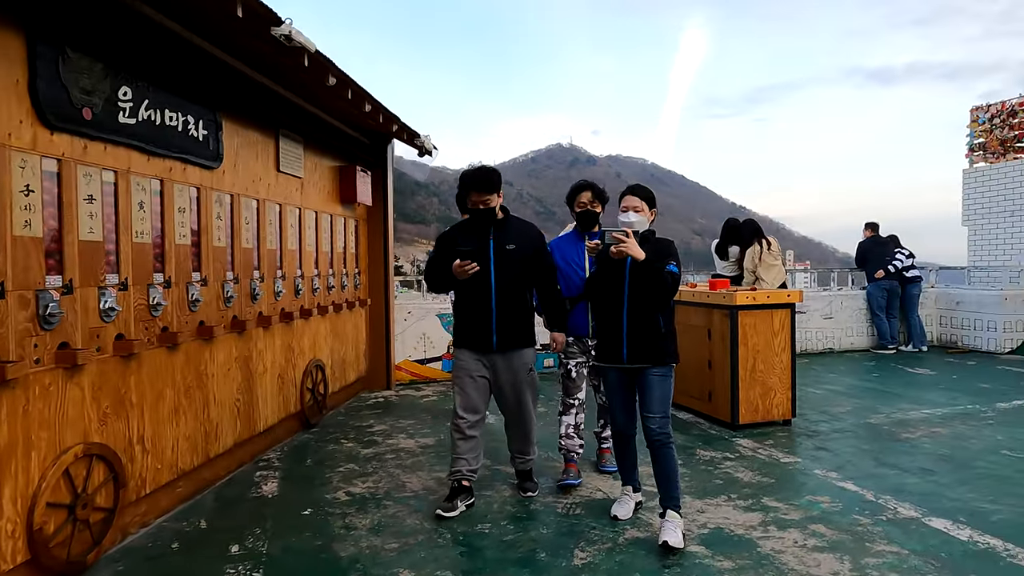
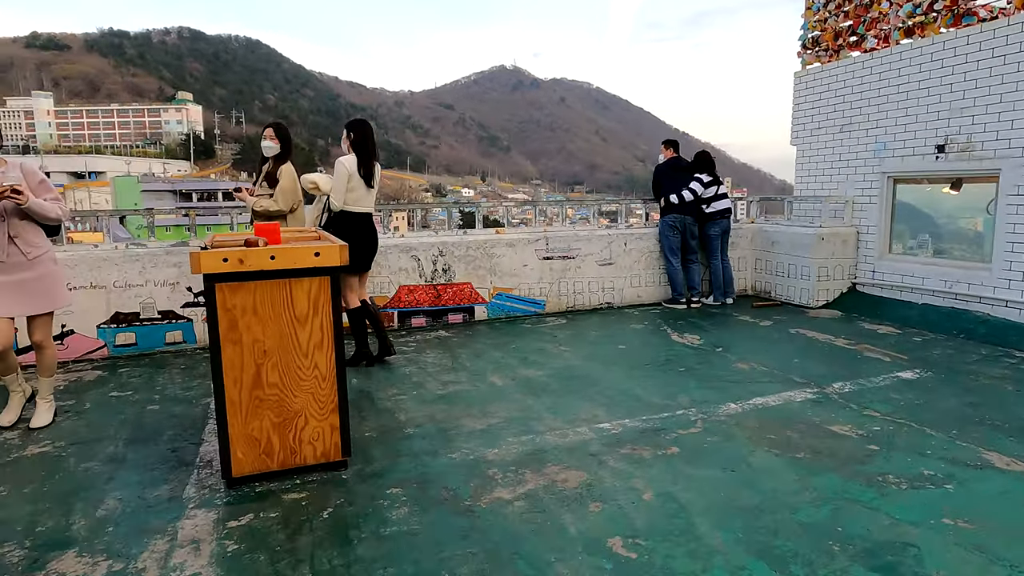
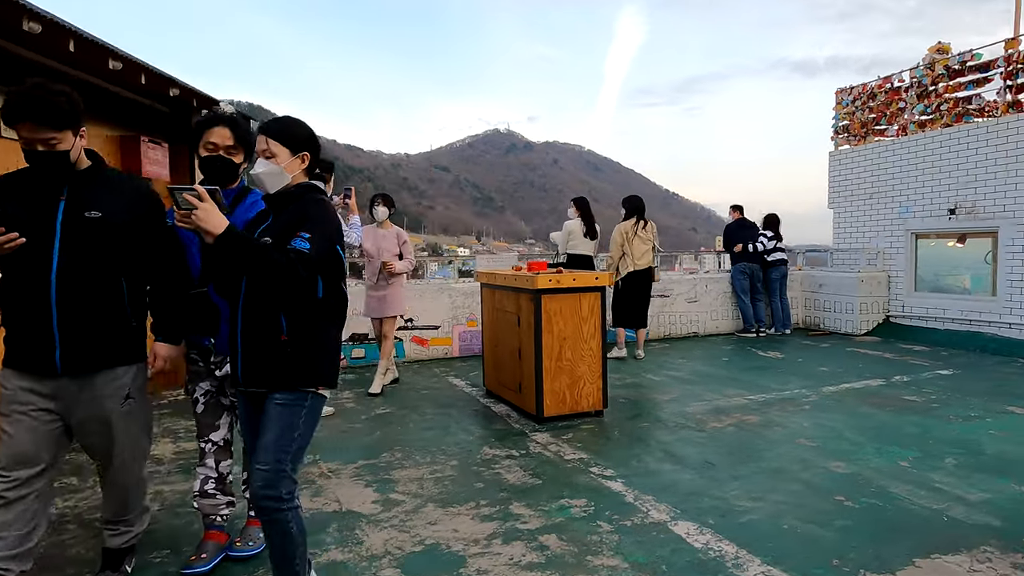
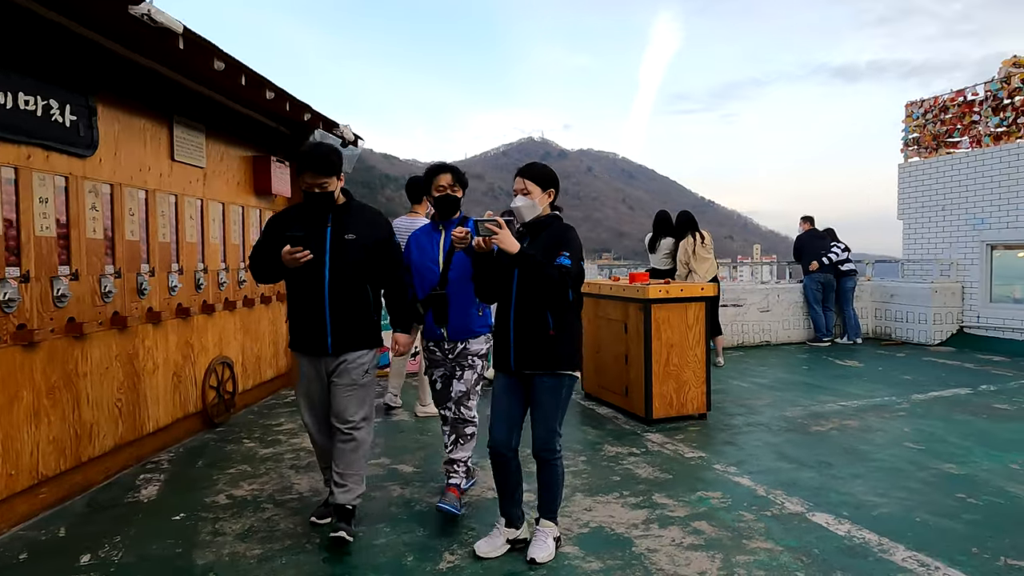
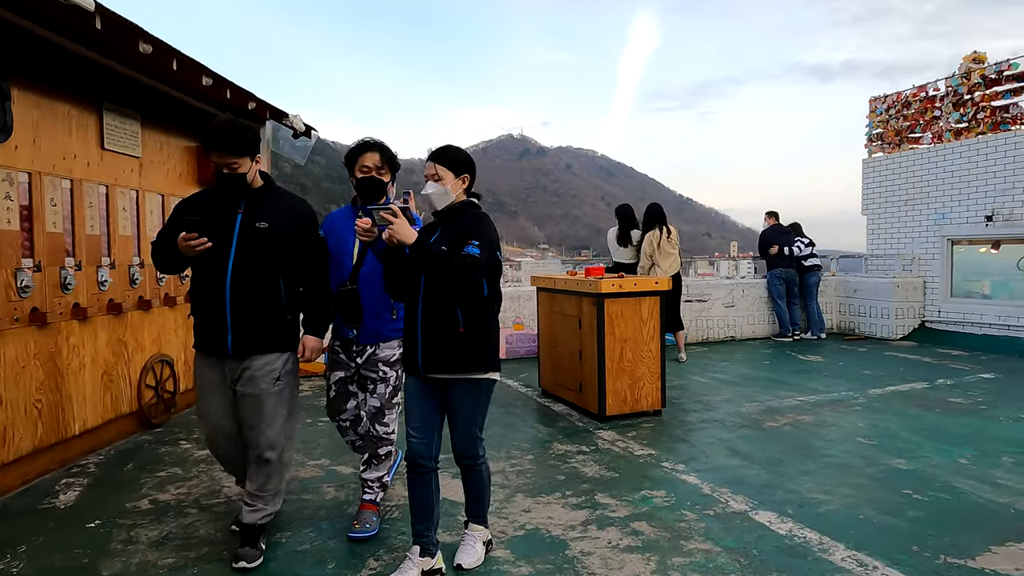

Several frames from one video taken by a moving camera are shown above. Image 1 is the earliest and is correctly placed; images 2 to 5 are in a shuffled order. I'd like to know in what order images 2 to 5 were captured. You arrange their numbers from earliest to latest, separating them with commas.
4, 5, 3, 2
